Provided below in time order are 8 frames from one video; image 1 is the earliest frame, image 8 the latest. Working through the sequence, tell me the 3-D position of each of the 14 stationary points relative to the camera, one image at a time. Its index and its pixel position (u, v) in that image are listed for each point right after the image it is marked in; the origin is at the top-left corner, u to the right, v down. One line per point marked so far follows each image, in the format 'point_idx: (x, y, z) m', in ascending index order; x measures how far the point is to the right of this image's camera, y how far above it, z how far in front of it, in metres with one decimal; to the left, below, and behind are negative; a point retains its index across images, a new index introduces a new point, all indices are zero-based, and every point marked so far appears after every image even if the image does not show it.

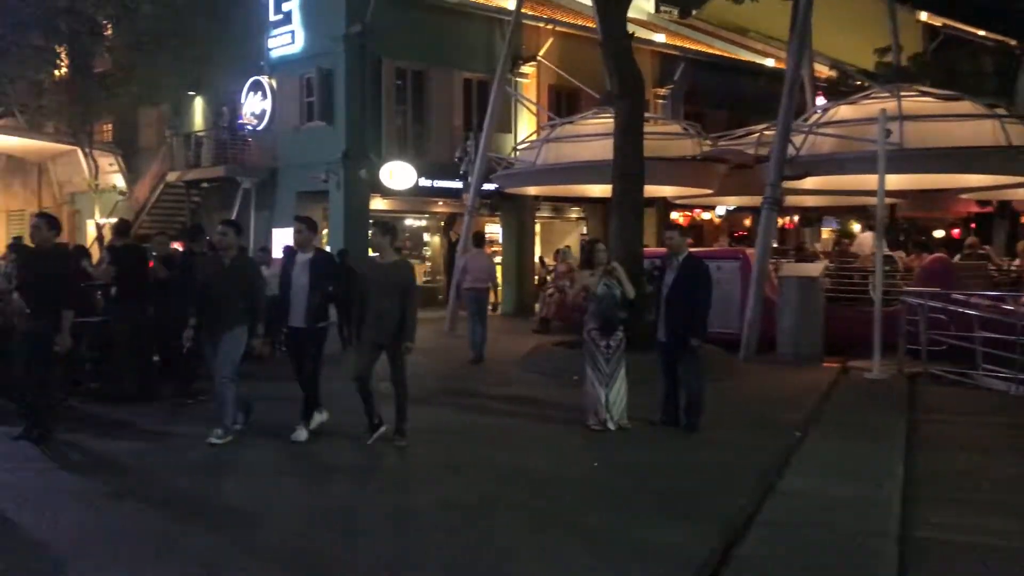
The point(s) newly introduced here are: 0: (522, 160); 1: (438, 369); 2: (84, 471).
0: (+0.2, +2.4, +18.3) m
1: (-1.0, -1.1, +13.5) m
2: (-3.3, -1.4, +7.5) m
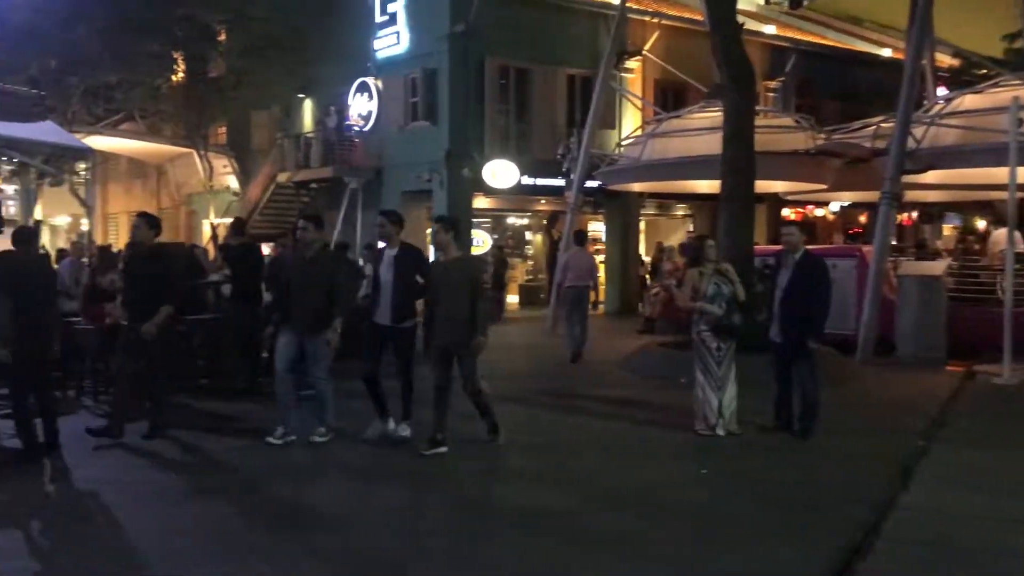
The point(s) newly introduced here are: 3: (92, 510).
0: (+2.1, +2.4, +17.9) m
1: (+0.4, -1.1, +13.3) m
2: (-2.5, -1.4, +7.5) m
3: (-2.8, -1.4, +6.3) m
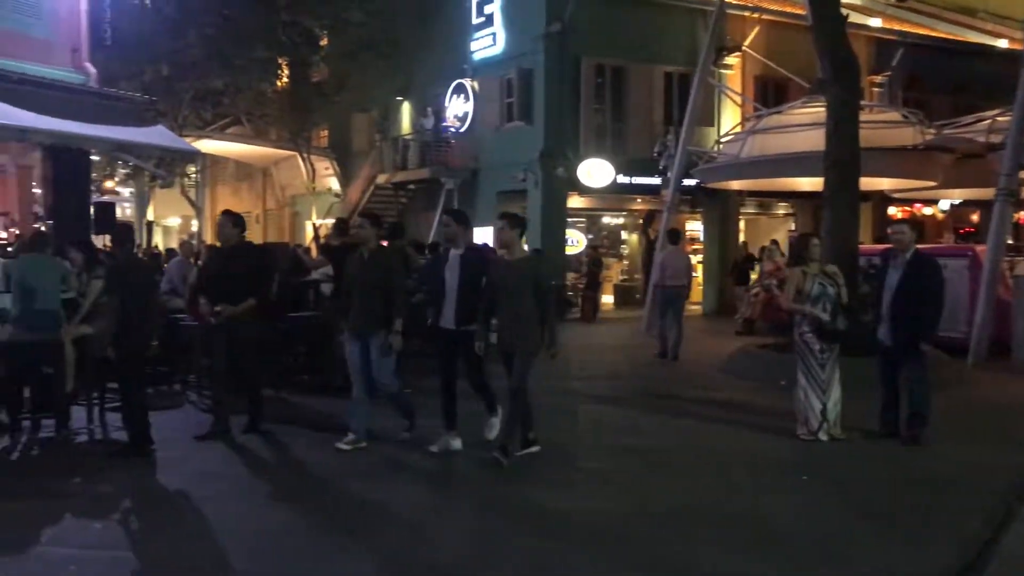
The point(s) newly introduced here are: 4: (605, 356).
0: (+3.9, +2.4, +17.5) m
1: (+1.7, -1.1, +13.1) m
2: (-1.8, -1.4, +7.7) m
3: (-2.2, -1.4, +6.5) m
4: (+1.4, -1.1, +14.8) m
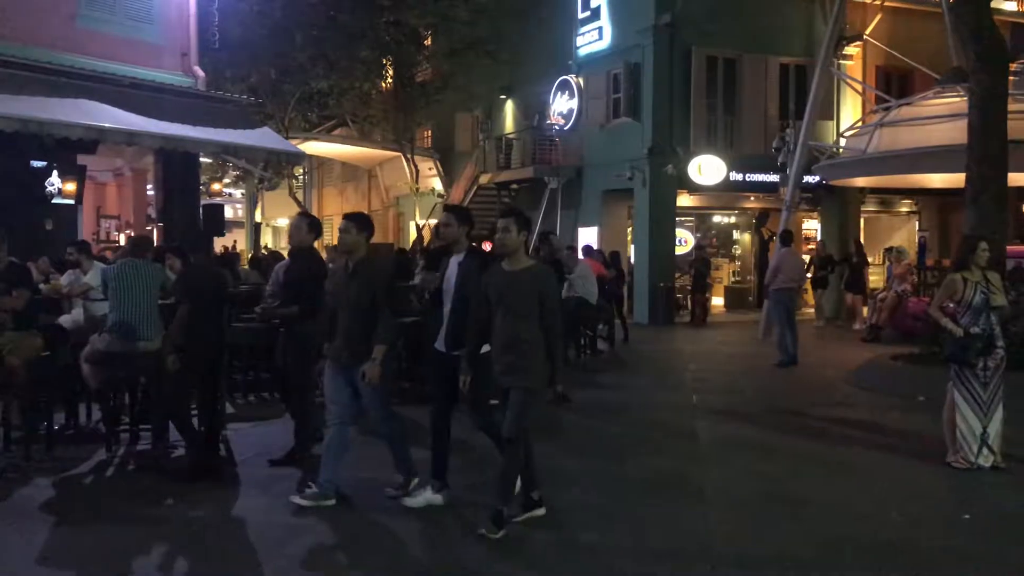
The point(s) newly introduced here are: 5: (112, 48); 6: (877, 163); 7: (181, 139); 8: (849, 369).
0: (+5.7, +2.4, +16.4) m
1: (+3.1, -1.2, +12.3) m
2: (-0.9, -1.4, +7.2) m
3: (-1.4, -1.5, +6.1) m
4: (+3.0, -1.1, +13.9) m
5: (-6.0, +3.6, +14.9) m
6: (+5.6, +1.9, +15.0) m
7: (-4.6, +2.1, +13.5) m
8: (+4.8, -1.1, +13.7) m
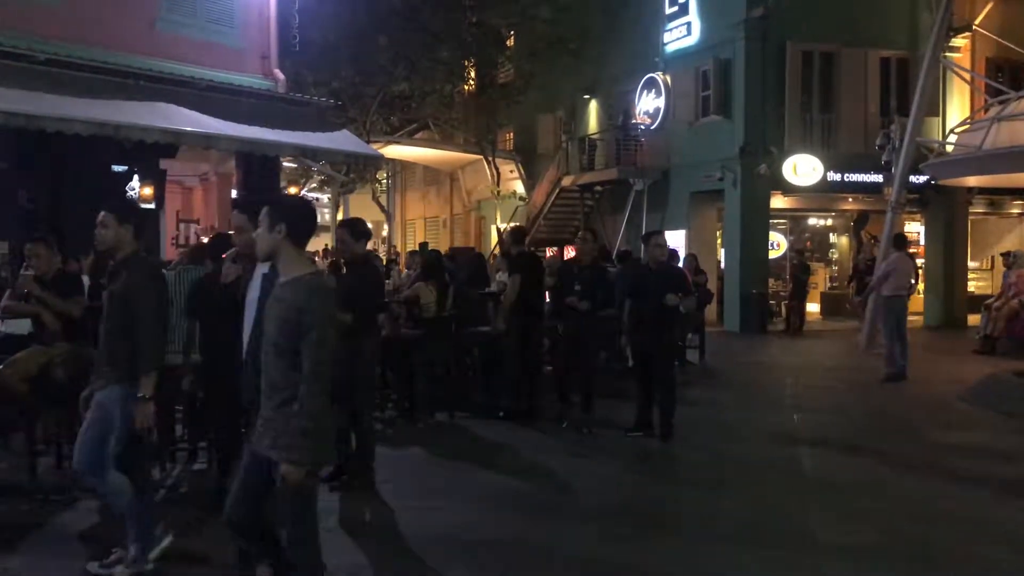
0: (+7.1, +2.3, +15.2) m
1: (+4.1, -1.3, +11.2) m
2: (-0.4, -1.5, +6.6) m
3: (-1.0, -1.5, +5.5) m
4: (+4.1, -1.2, +12.9) m
5: (-4.8, +3.5, +14.7) m
6: (+6.8, +1.8, +13.8) m
7: (-3.5, +2.0, +13.1) m
8: (+5.9, -1.3, +12.6) m
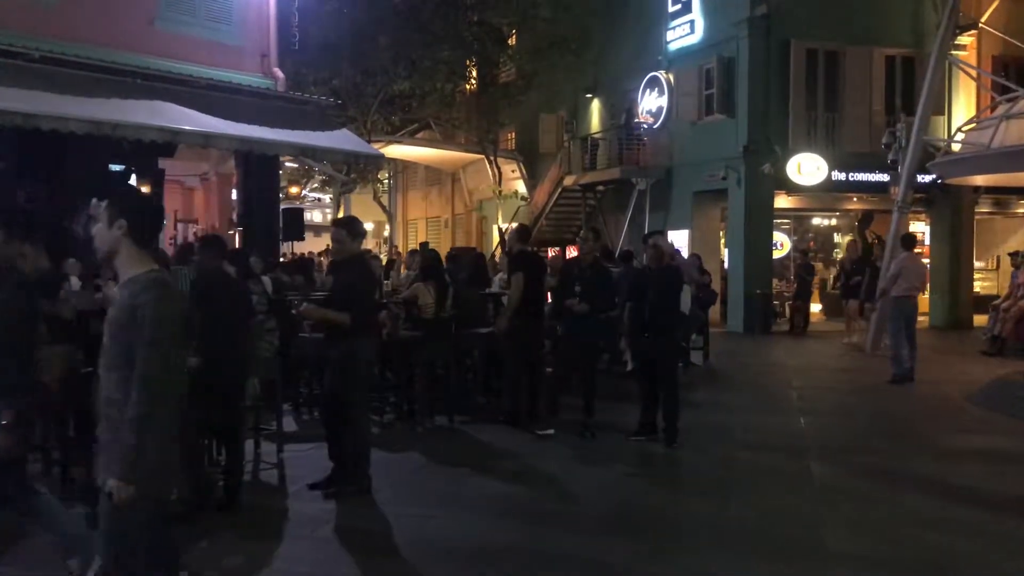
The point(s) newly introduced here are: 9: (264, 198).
0: (+7.1, +2.3, +15.0) m
1: (+4.1, -1.3, +11.1) m
2: (-0.4, -1.5, +6.4) m
3: (-1.0, -1.6, +5.3) m
4: (+4.1, -1.2, +12.7) m
5: (-4.8, +3.5, +14.5) m
6: (+6.8, +1.8, +13.5) m
7: (-3.4, +2.0, +12.9) m
8: (+5.9, -1.3, +12.4) m
9: (-3.9, +1.4, +15.4) m
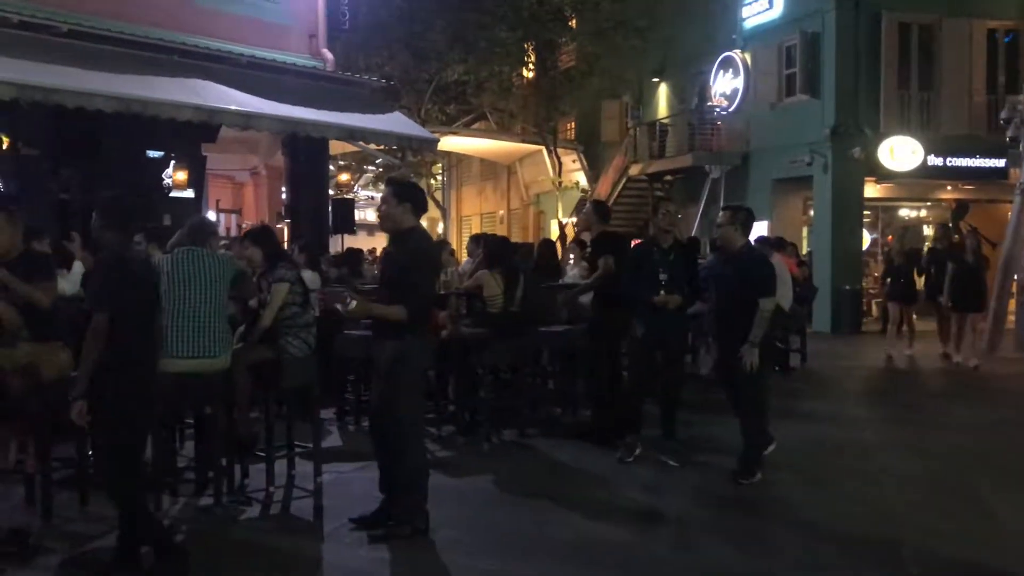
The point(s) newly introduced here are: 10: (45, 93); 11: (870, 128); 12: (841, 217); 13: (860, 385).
0: (+8.0, +2.3, +13.1) m
1: (+4.8, -1.2, +9.4) m
2: (+0.1, -1.4, +4.9) m
3: (-0.5, -1.5, +3.9) m
4: (+5.0, -1.1, +11.0) m
5: (-3.8, +3.6, +13.2) m
6: (+7.7, +1.9, +11.7) m
7: (-2.6, +2.1, +11.6) m
8: (+6.7, -1.2, +10.6) m
9: (-2.9, +1.5, +14.2) m
10: (-4.6, +1.9, +9.4) m
11: (+7.0, +3.2, +19.1) m
12: (+6.4, +1.4, +19.1) m
13: (+4.0, -1.1, +11.3) m
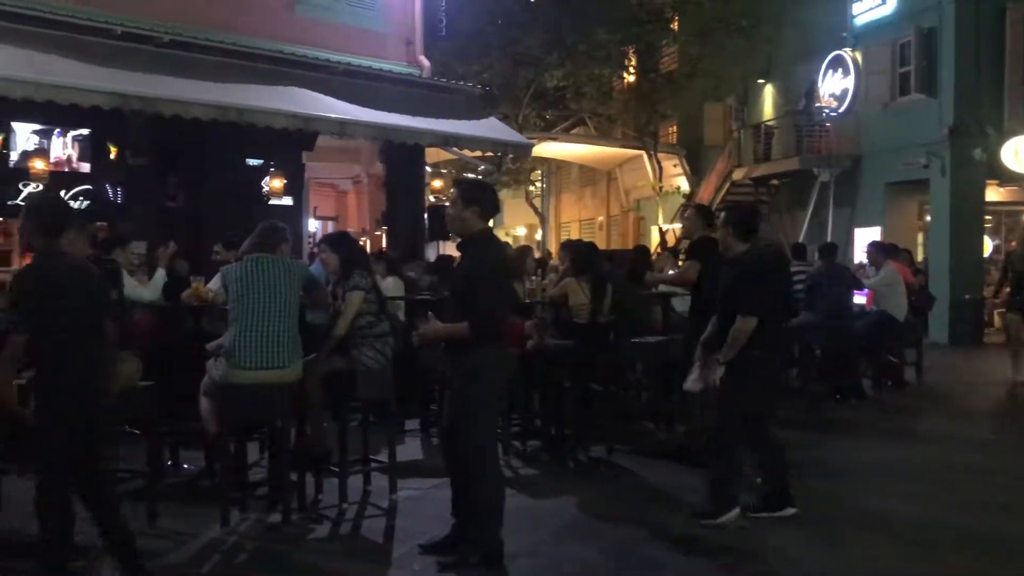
0: (+9.2, +2.2, +11.9) m
1: (+5.6, -1.3, +8.5) m
2: (+0.5, -1.5, +4.5) m
3: (-0.2, -1.5, +3.5) m
4: (+5.9, -1.3, +10.1) m
5: (-2.5, +3.5, +13.3) m
6: (+8.8, +1.8, +10.5) m
7: (-1.5, +2.0, +11.5) m
8: (+7.6, -1.3, +9.5) m
9: (-1.5, +1.4, +14.1) m
10: (-3.7, +1.9, +9.5) m
11: (+8.9, +3.0, +17.9) m
12: (+8.2, +1.3, +18.0) m
13: (+5.1, -1.2, +10.5) m
